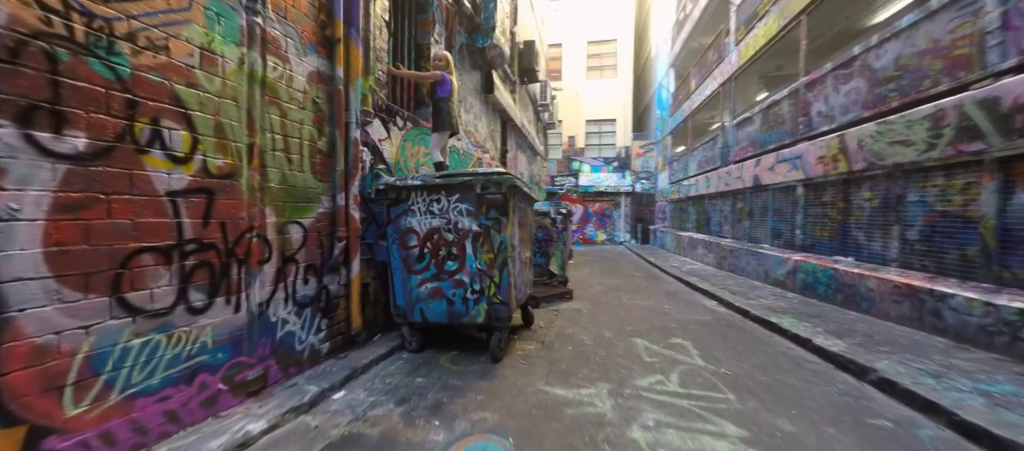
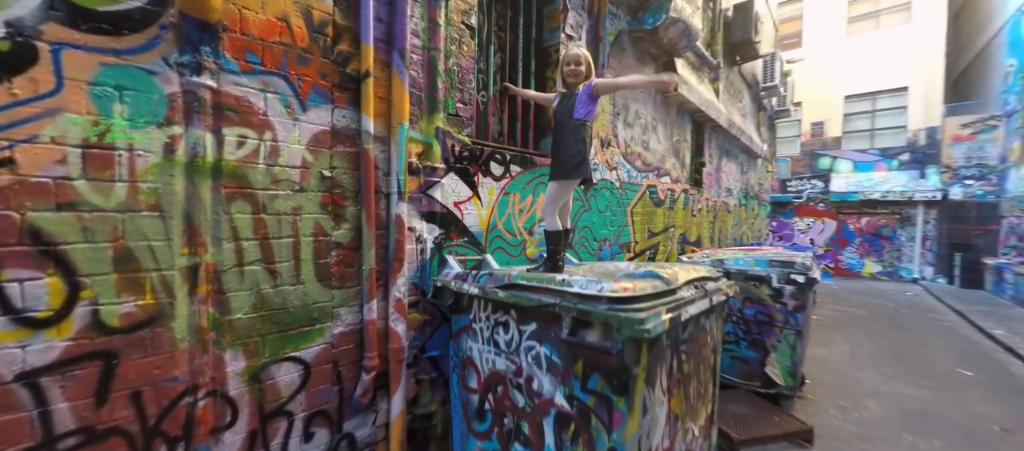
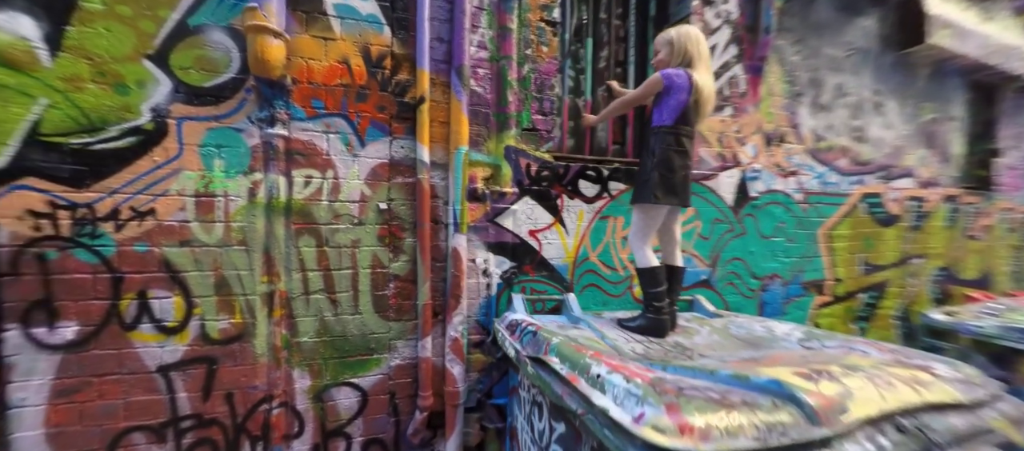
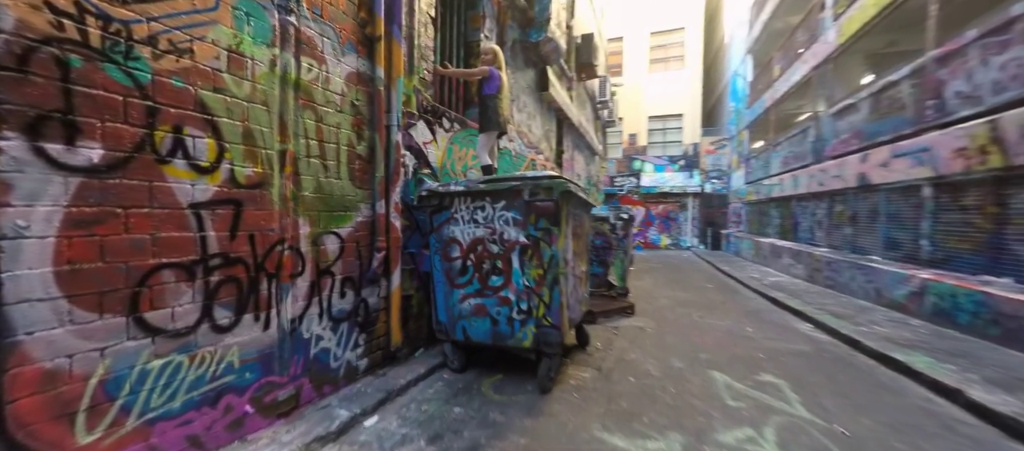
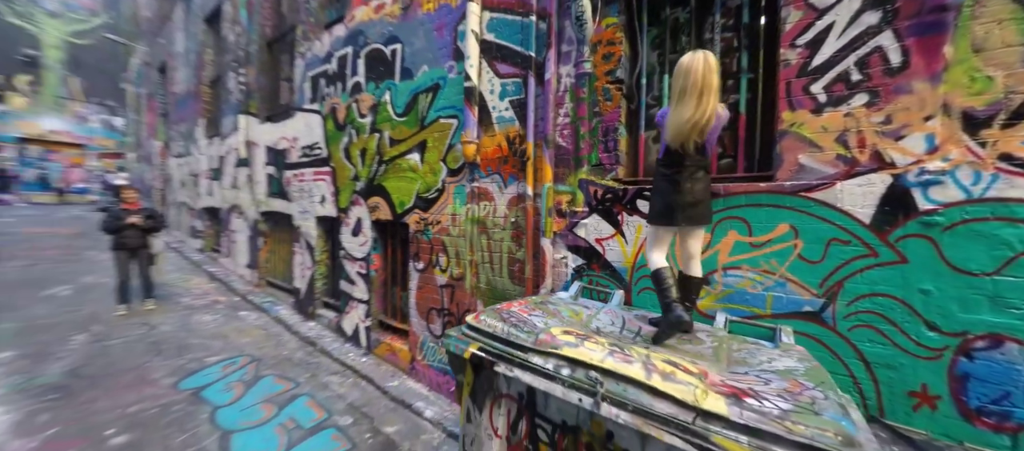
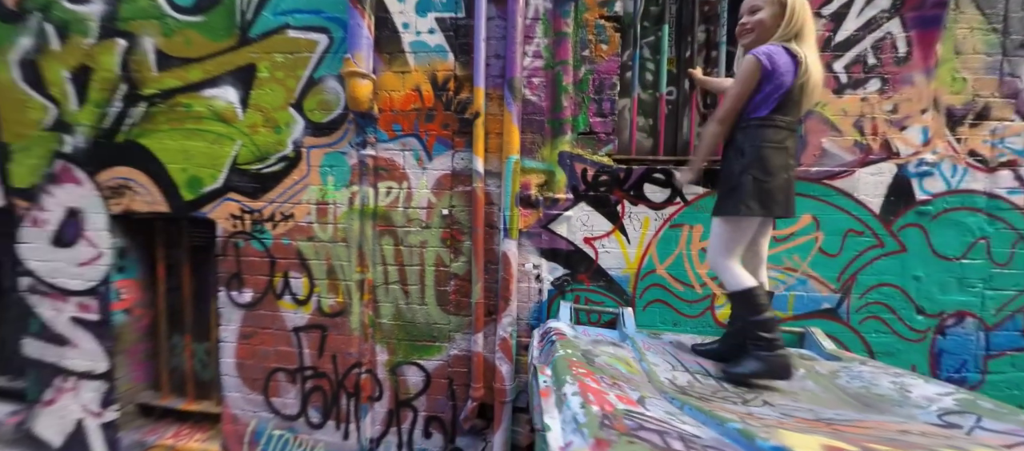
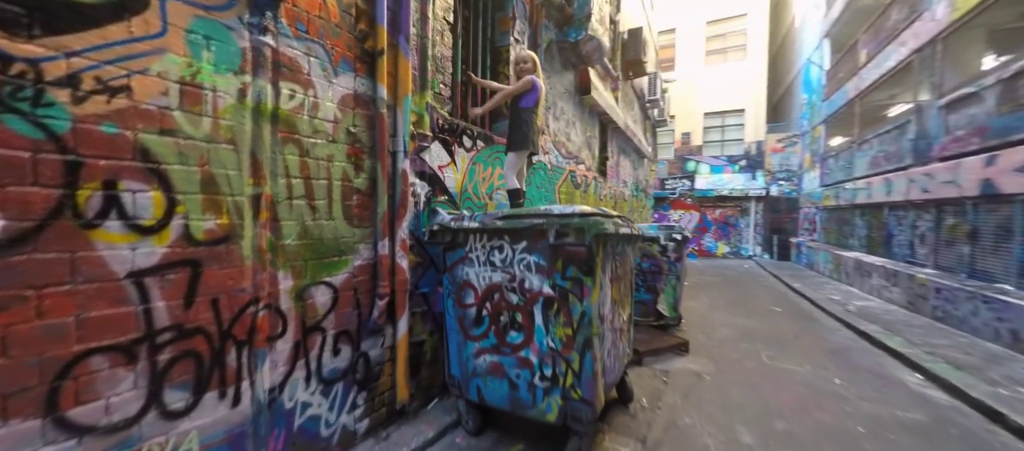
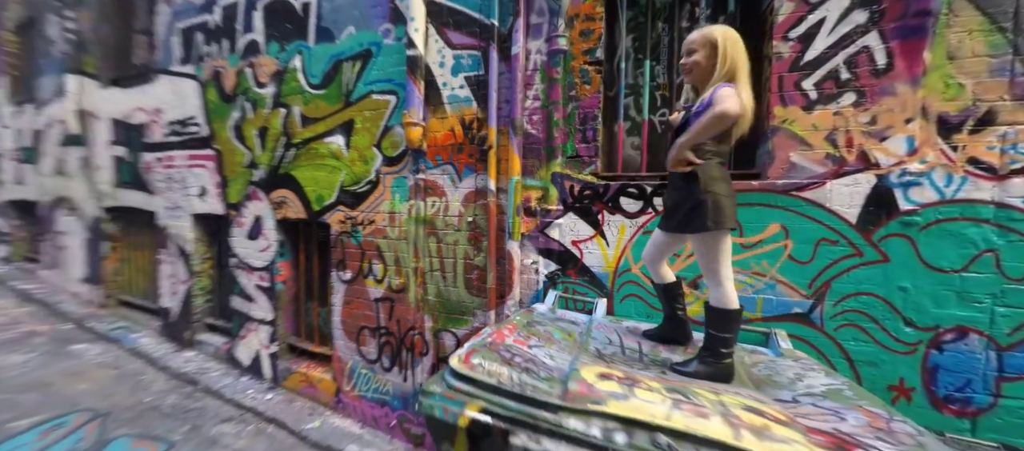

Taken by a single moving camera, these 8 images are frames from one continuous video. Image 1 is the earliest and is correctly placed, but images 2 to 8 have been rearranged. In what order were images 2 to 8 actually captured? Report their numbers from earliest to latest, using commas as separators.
4, 7, 2, 3, 6, 8, 5
